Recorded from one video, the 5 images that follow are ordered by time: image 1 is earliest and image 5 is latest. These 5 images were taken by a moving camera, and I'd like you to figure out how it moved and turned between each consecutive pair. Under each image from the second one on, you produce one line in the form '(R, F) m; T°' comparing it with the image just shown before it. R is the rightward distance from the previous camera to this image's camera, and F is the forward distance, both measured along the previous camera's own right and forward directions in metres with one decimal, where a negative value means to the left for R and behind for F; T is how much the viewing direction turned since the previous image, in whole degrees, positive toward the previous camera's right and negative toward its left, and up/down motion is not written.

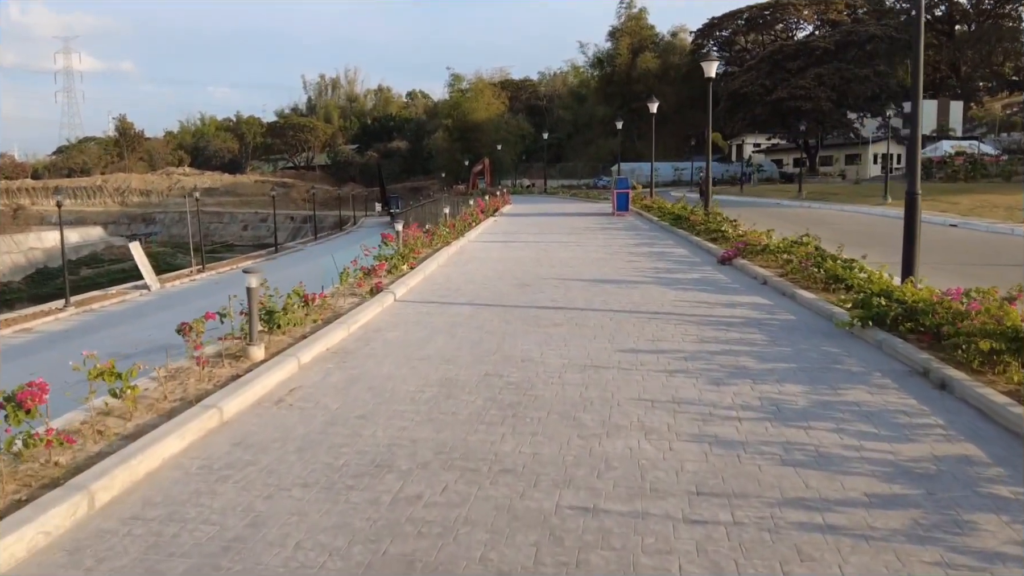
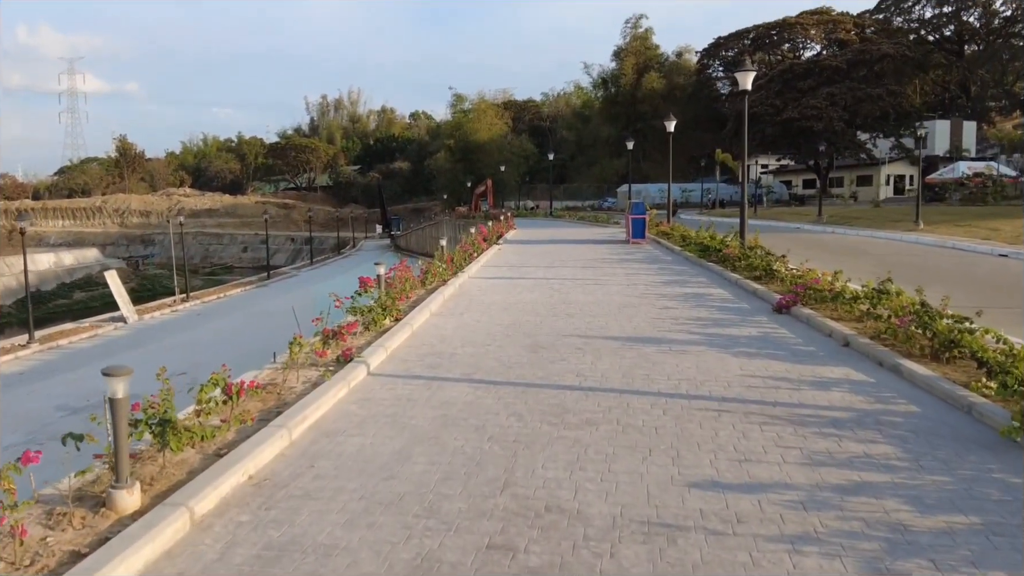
(-0.1, +2.0) m; 0°
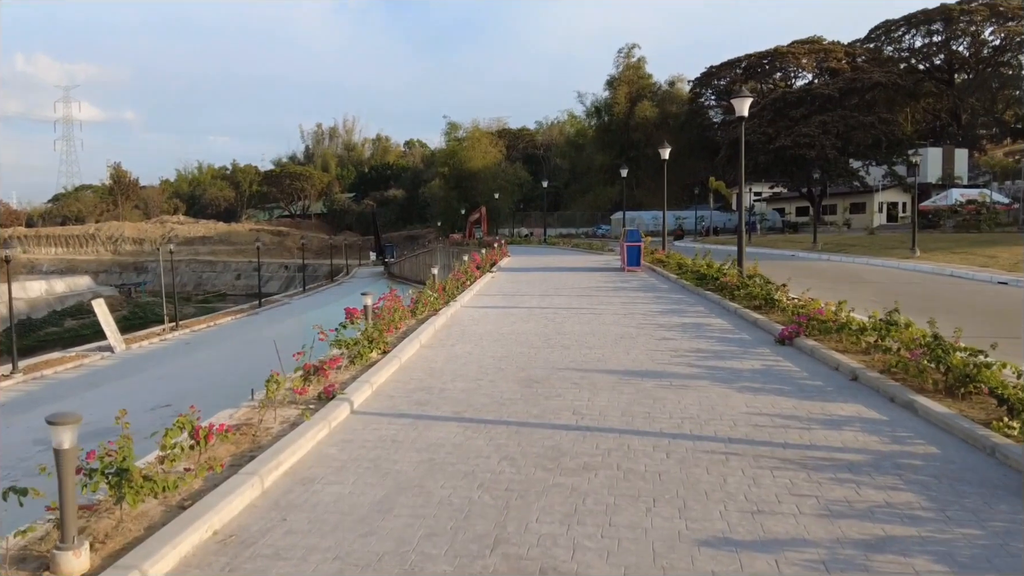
(0.0, +0.3) m; 0°
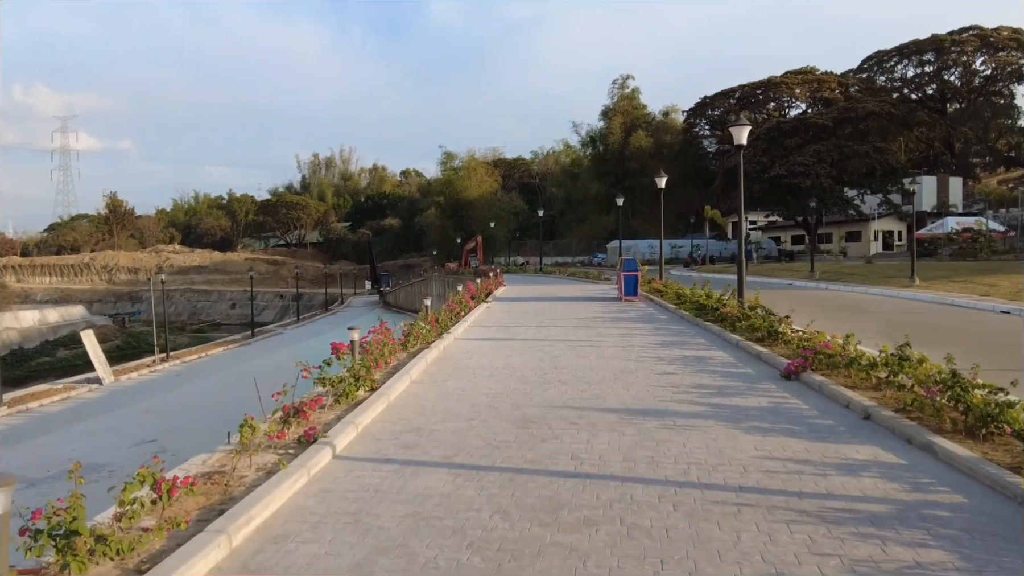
(0.0, +0.3) m; 0°
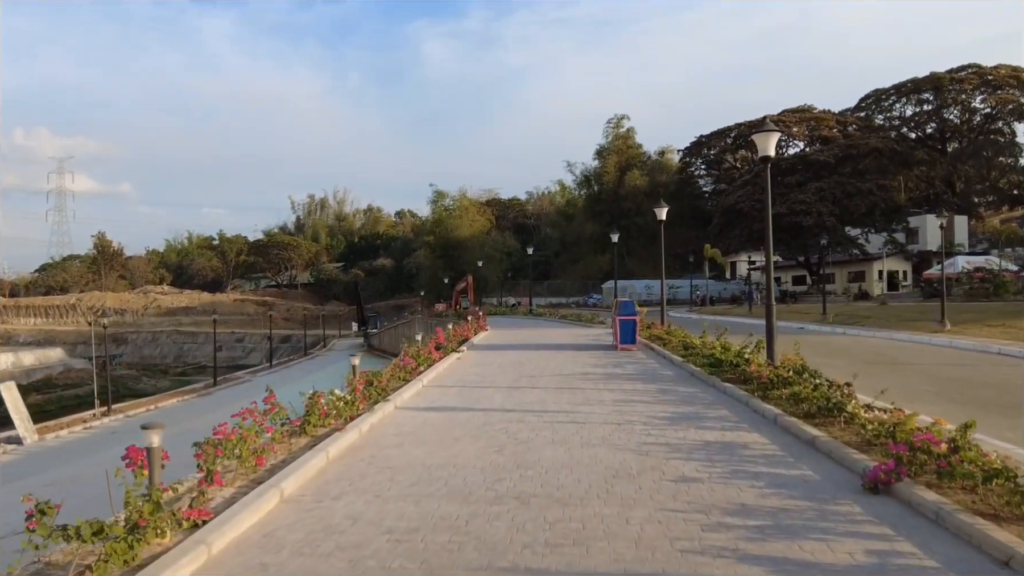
(+0.4, +3.0) m; 0°
